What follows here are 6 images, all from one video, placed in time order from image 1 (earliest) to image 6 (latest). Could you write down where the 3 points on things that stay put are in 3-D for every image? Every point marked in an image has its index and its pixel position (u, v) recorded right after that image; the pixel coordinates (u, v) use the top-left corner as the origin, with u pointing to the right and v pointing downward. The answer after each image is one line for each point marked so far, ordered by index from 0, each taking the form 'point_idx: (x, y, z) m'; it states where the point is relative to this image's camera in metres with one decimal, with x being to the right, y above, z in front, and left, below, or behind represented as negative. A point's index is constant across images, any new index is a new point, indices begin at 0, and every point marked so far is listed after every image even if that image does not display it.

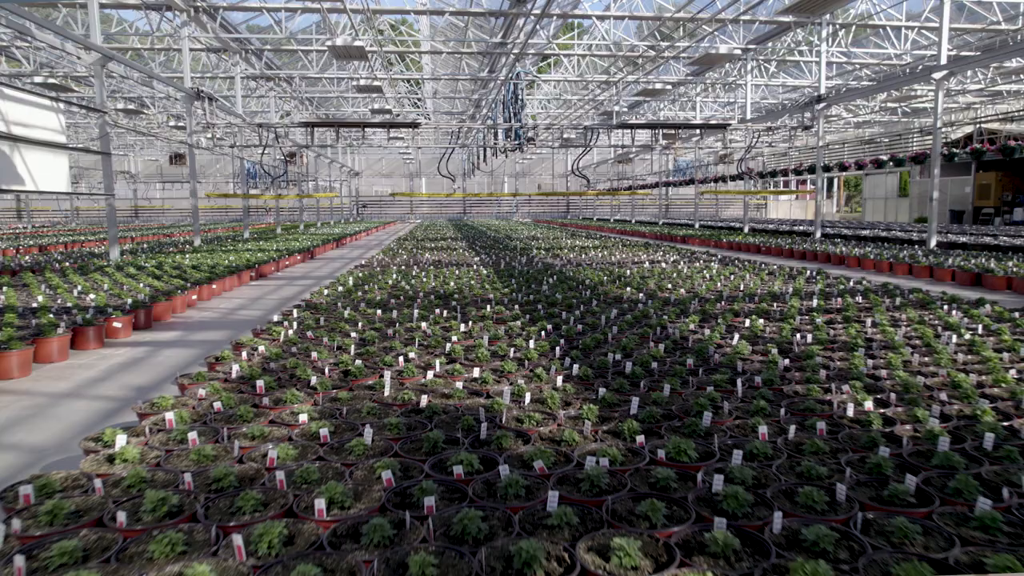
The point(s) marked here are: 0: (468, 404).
0: (-0.2, -0.5, +4.0) m
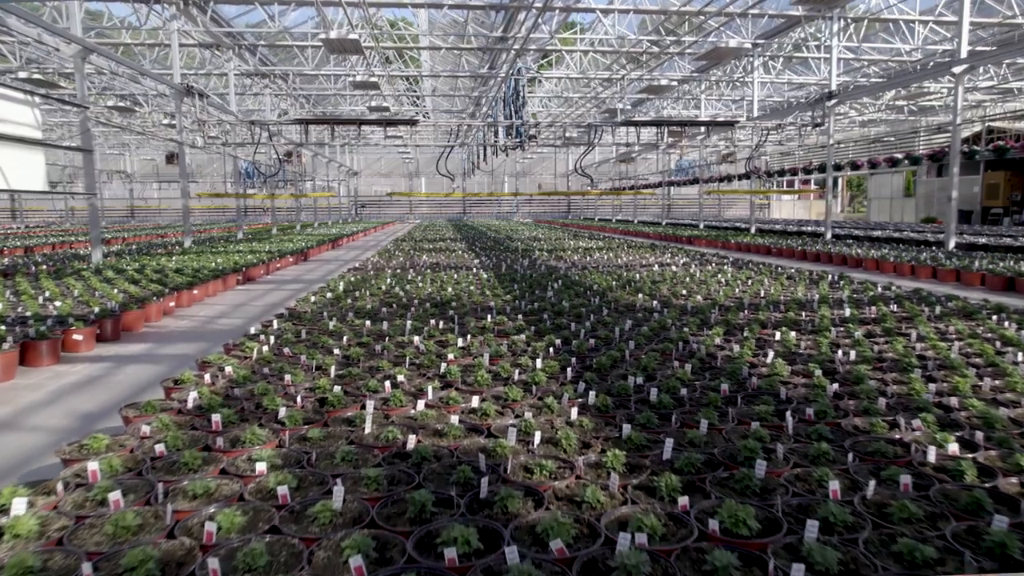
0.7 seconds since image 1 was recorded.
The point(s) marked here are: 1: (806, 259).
0: (-0.2, -0.6, +3.3) m
1: (+5.1, +0.5, +16.3) m
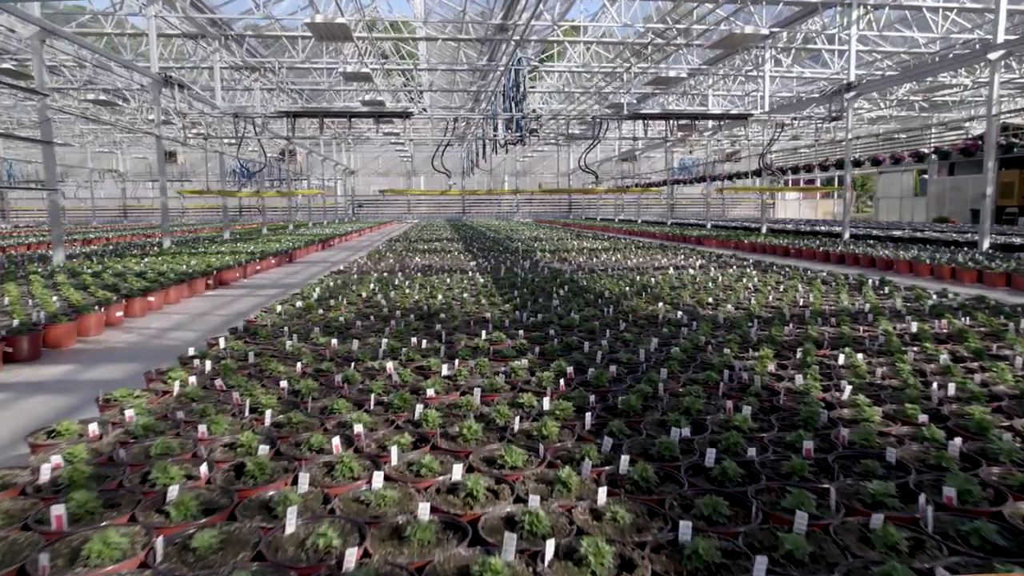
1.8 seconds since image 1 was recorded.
0: (-0.2, -0.6, +2.1) m
1: (+5.1, +0.4, +15.1) m
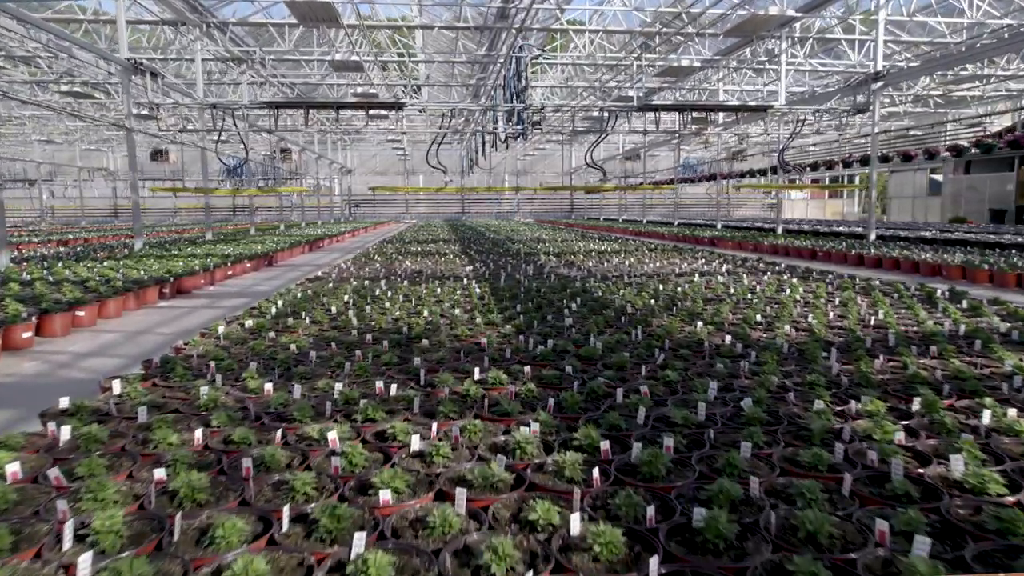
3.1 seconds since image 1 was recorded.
0: (-0.2, -0.7, +0.6) m
1: (+5.1, +0.3, +13.6) m
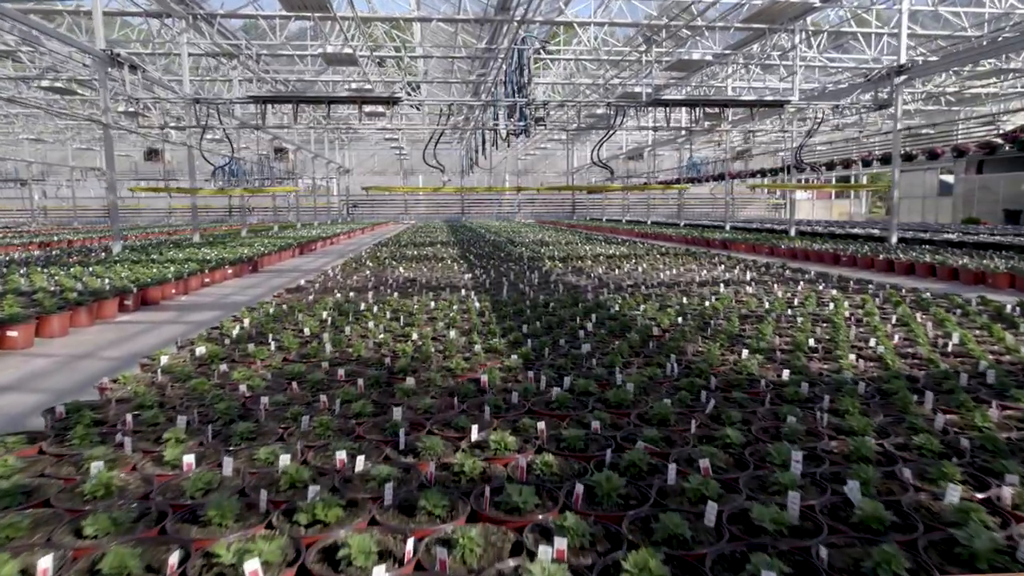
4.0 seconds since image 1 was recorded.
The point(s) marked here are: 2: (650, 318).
0: (-0.1, -0.8, -0.5) m
1: (+5.1, +0.2, +12.5) m
2: (+1.0, -0.2, +6.5) m
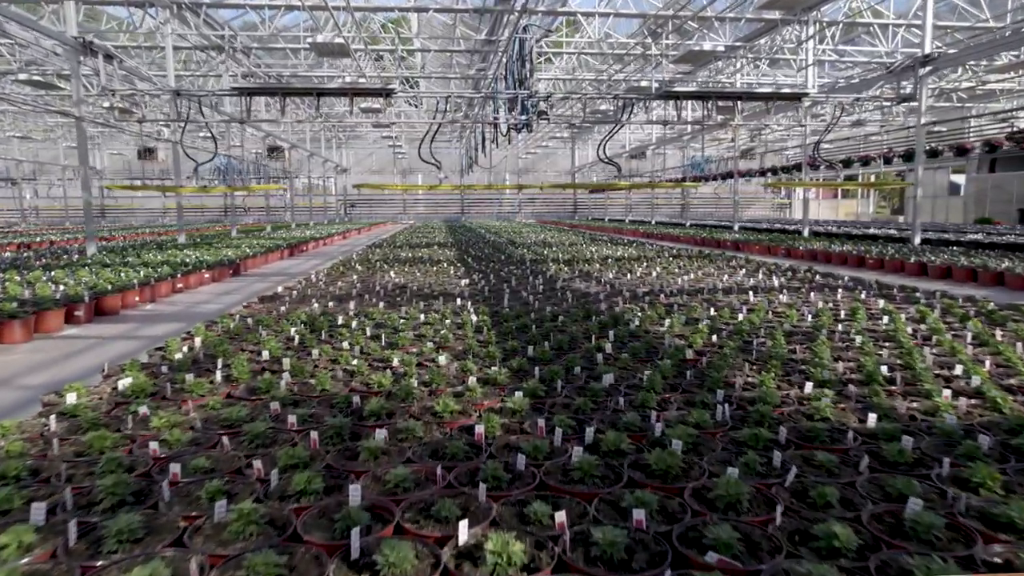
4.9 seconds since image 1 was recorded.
0: (-0.1, -0.9, -1.5) m
1: (+5.1, +0.2, +11.5) m
2: (+1.0, -0.3, +5.4) m
